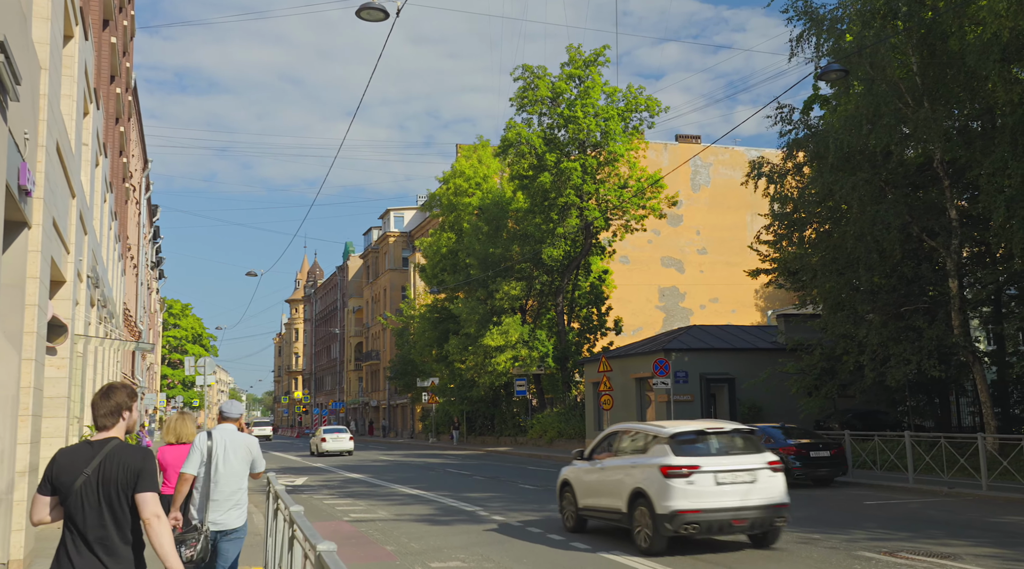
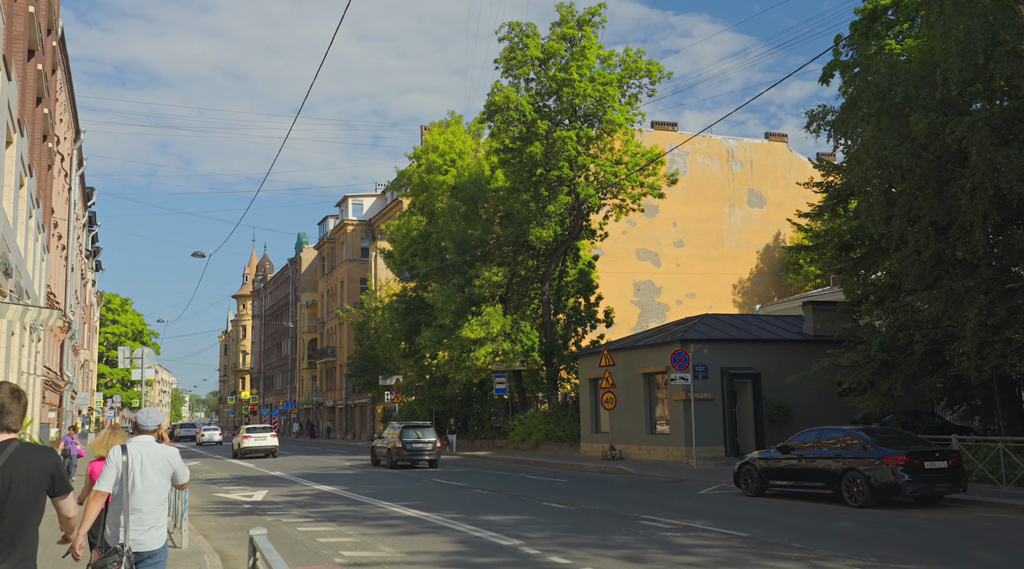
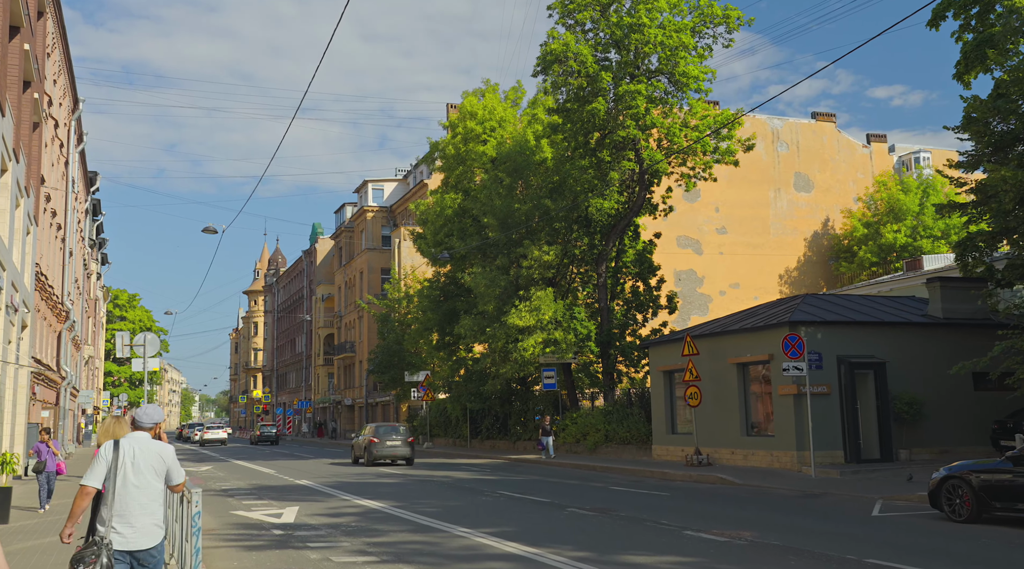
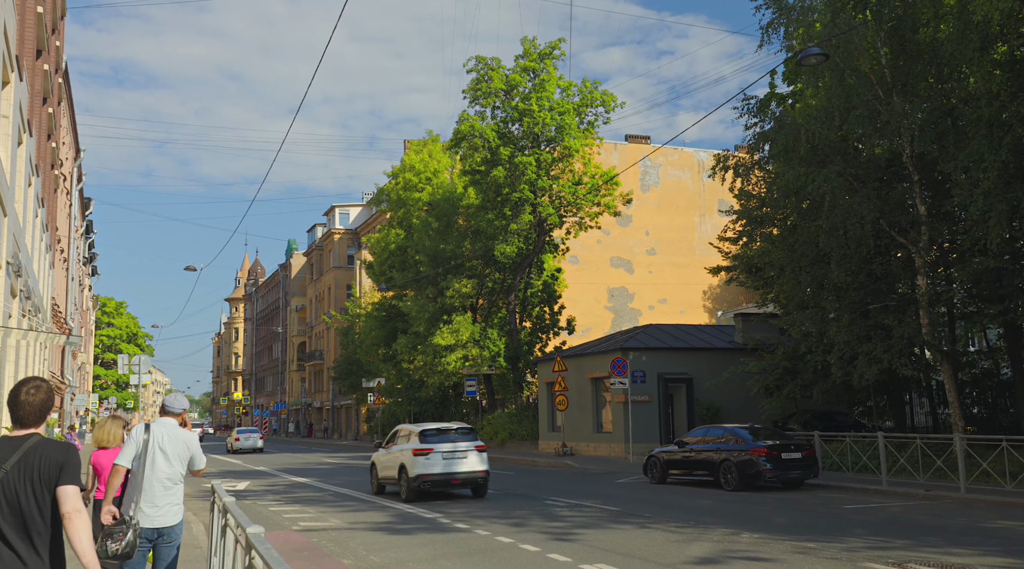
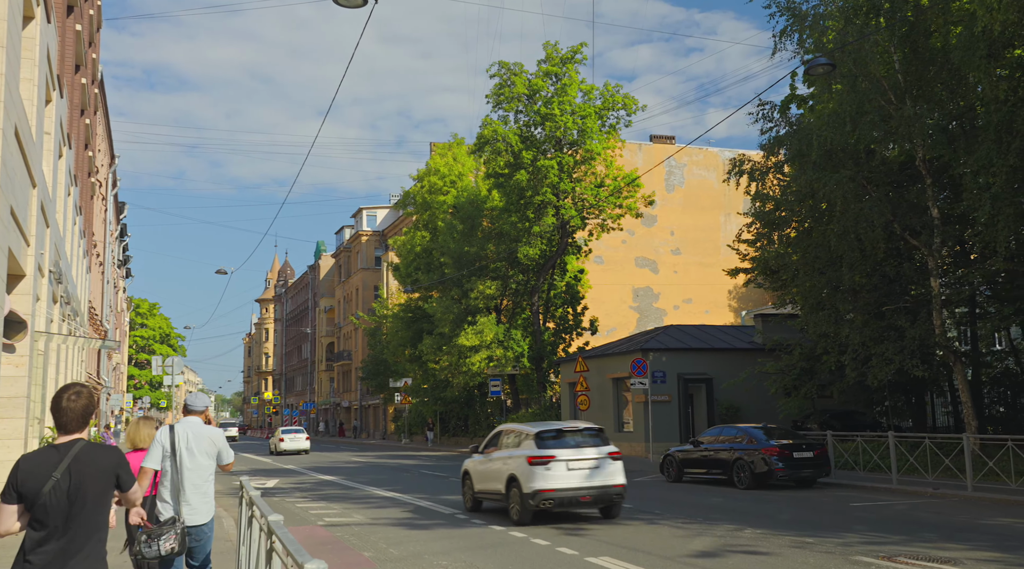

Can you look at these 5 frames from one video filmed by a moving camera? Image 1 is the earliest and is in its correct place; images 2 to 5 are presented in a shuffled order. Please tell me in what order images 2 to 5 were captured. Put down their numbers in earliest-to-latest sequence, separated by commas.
5, 4, 2, 3
